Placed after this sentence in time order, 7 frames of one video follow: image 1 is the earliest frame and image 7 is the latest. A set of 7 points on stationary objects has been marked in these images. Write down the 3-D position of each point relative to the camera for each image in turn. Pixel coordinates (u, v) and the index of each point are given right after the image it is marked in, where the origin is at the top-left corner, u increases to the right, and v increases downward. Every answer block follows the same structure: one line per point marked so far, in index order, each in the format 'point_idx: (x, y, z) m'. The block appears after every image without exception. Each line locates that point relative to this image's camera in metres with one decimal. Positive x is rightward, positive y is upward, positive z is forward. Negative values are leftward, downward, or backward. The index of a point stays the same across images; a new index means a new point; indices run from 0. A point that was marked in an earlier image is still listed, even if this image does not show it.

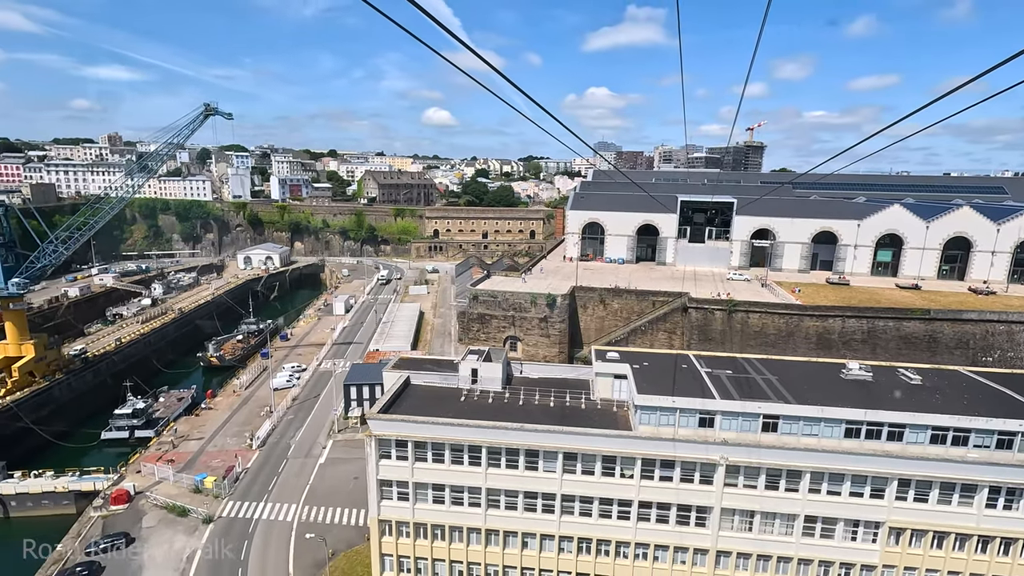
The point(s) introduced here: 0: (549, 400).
0: (+0.9, -2.8, +13.5) m
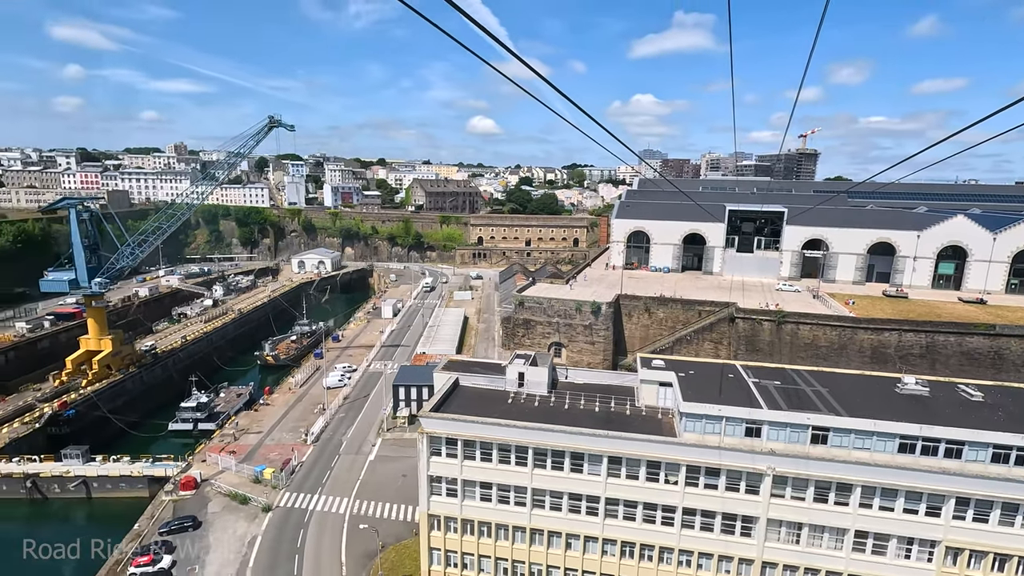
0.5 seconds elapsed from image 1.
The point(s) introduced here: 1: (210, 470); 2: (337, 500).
0: (+2.1, -3.0, +13.8) m
1: (-10.9, -6.6, +19.4) m
2: (-5.8, -7.0, +17.7) m
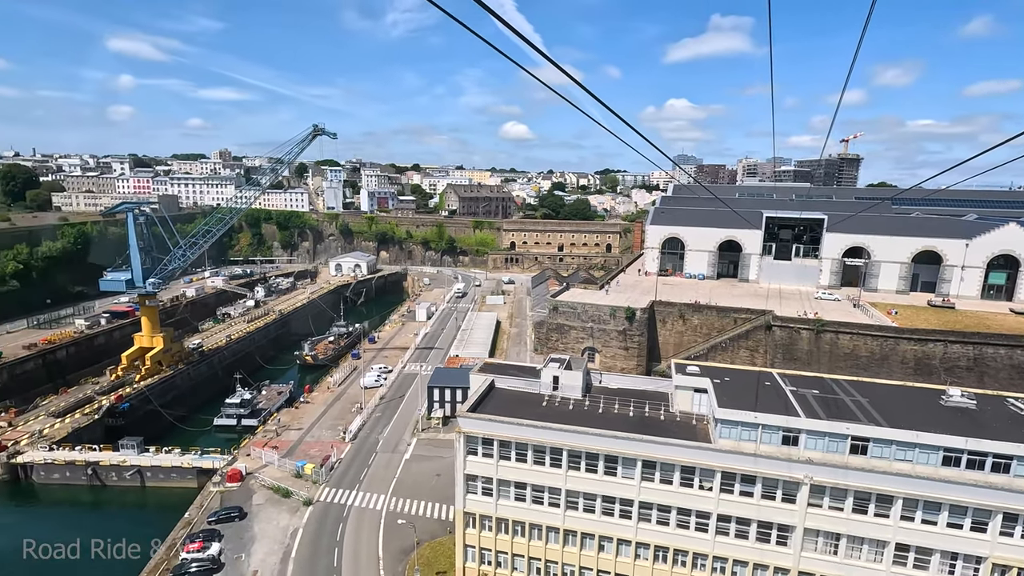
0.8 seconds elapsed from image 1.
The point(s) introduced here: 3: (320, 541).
0: (+3.0, -3.1, +13.9) m
1: (-9.7, -6.6, +20.2) m
2: (-4.7, -7.1, +18.2) m
3: (-5.7, -7.6, +16.0) m
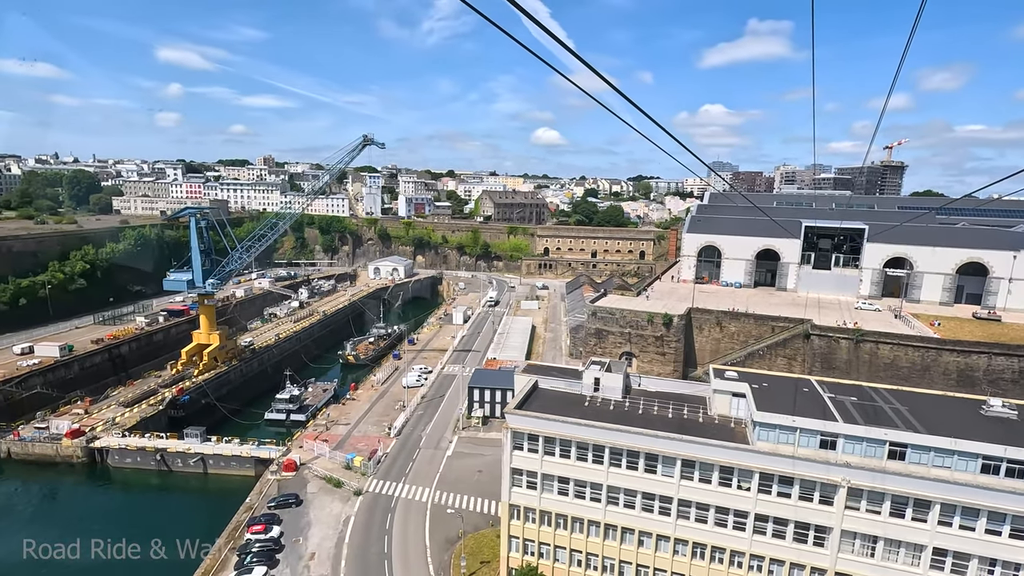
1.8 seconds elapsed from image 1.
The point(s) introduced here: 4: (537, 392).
0: (+4.2, -3.3, +14.5) m
1: (-8.2, -6.7, +21.4) m
2: (-3.3, -7.2, +19.2) m
3: (-4.5, -7.7, +17.0) m
4: (+0.7, -3.1, +15.8) m
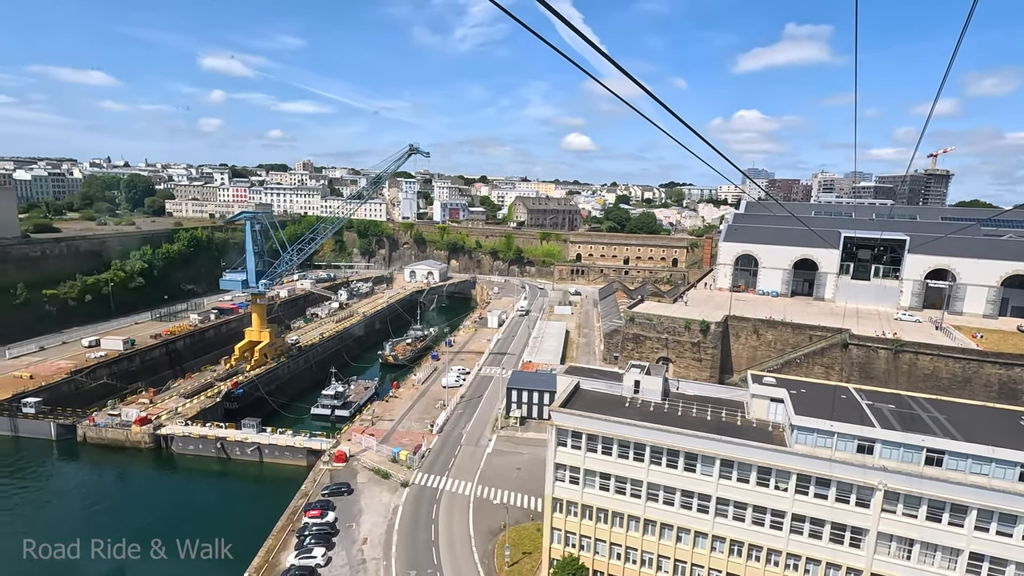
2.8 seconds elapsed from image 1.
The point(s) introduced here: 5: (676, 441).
0: (+5.5, -3.5, +15.1) m
1: (-6.6, -6.8, +22.6) m
2: (-1.9, -7.3, +20.1) m
3: (-3.2, -7.8, +18.0) m
4: (+2.1, -3.2, +16.5) m
5: (+4.1, -3.9, +13.4) m
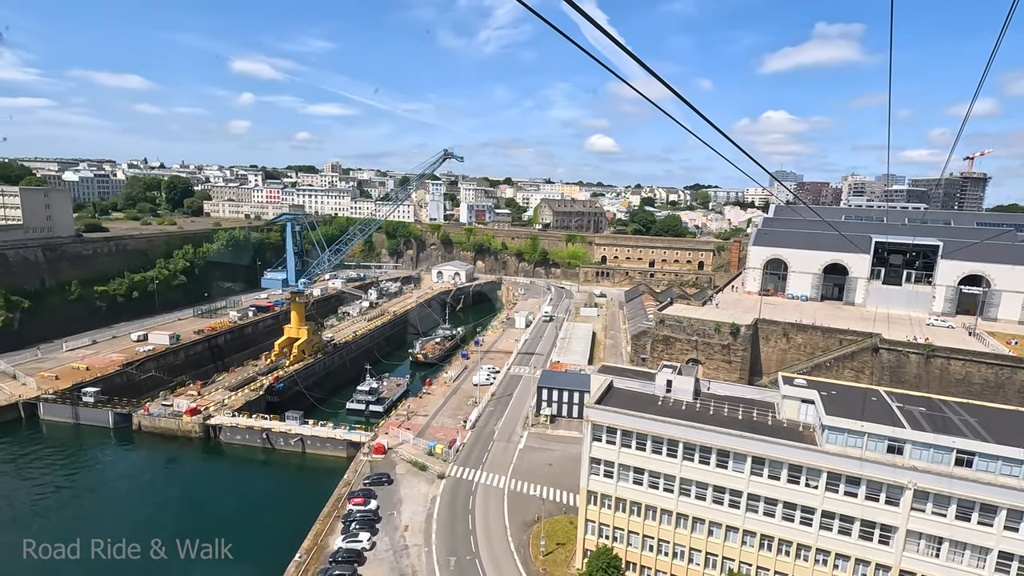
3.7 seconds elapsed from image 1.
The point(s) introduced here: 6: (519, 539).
0: (+6.6, -3.6, +15.6) m
1: (-5.3, -6.8, +23.6) m
2: (-0.6, -7.4, +20.9) m
3: (-2.0, -7.8, +18.8) m
4: (+3.2, -3.3, +17.1) m
5: (+5.2, -3.9, +14.0) m
6: (+0.2, -8.1, +17.4) m
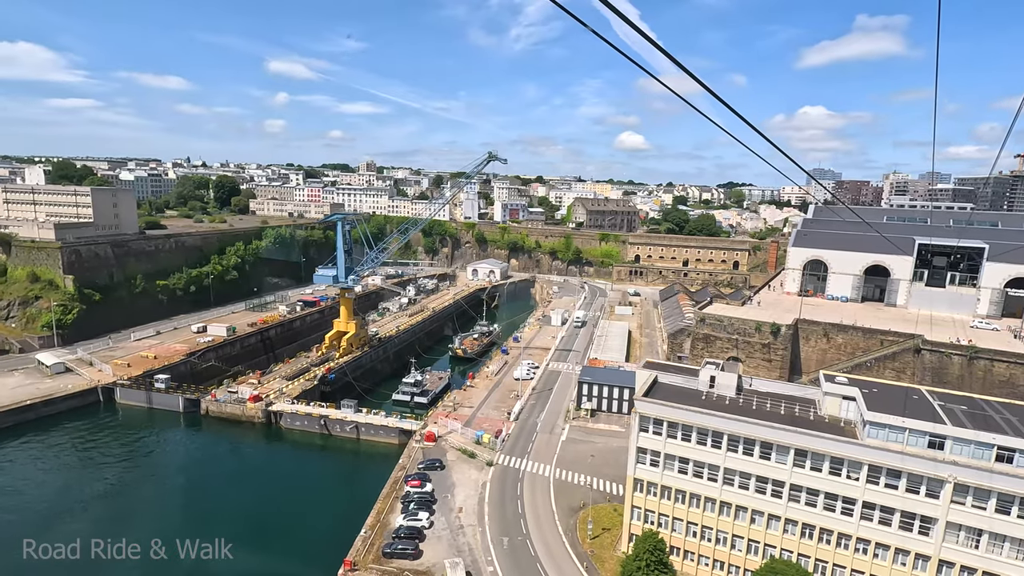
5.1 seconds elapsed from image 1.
0: (+8.2, -3.7, +16.3) m
1: (-3.3, -6.6, +24.9) m
2: (+1.2, -7.3, +22.0) m
3: (-0.3, -7.7, +20.0) m
4: (+4.9, -3.3, +18.0) m
5: (+6.7, -3.9, +14.8) m
6: (+1.9, -8.1, +18.4) m
